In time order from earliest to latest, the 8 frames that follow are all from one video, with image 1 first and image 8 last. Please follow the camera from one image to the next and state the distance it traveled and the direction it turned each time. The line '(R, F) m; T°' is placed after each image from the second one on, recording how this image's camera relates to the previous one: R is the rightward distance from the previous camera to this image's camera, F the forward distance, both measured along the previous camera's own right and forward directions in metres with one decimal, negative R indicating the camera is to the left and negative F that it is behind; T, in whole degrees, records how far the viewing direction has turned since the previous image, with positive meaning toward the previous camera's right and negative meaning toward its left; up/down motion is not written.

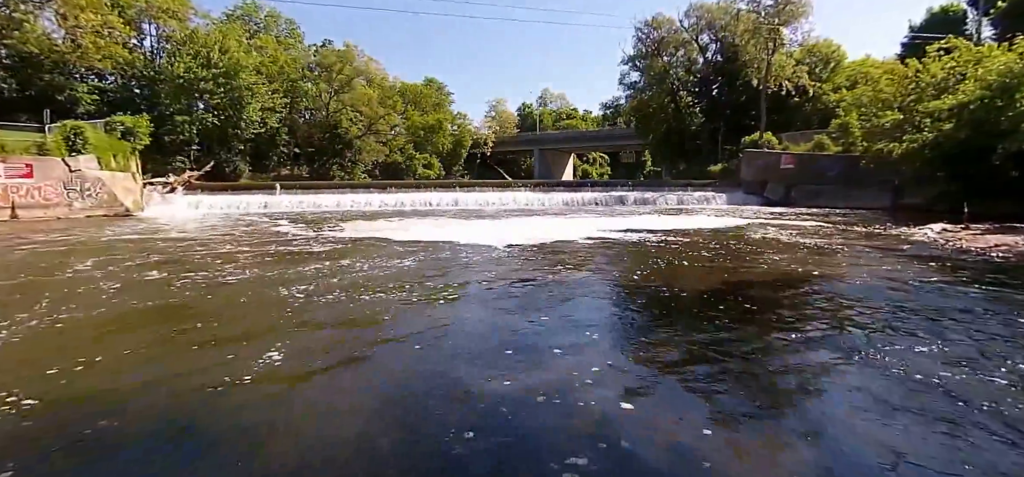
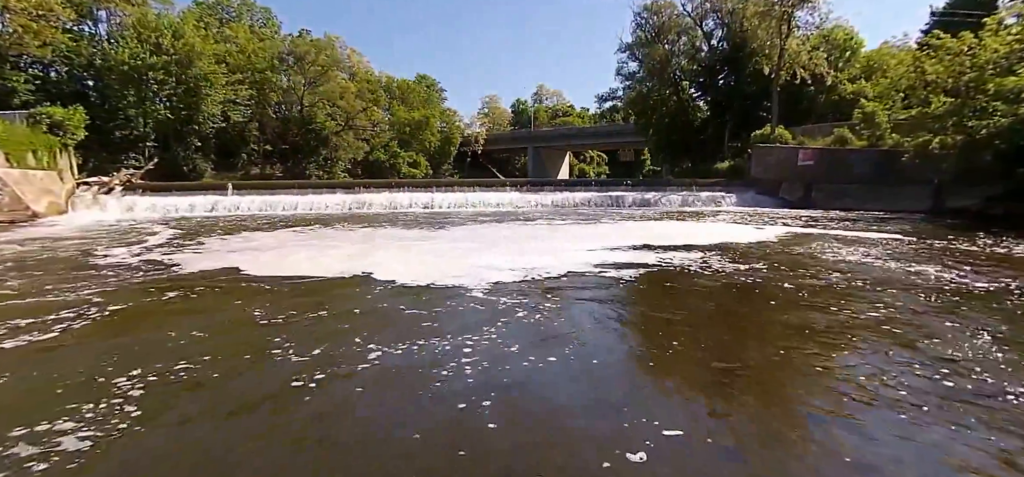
(+0.4, +3.1) m; +1°
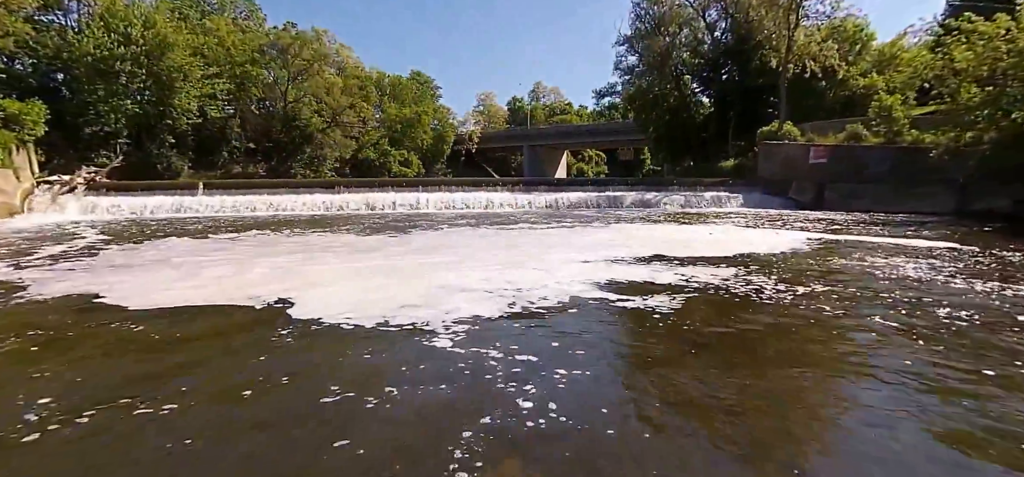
(+0.1, +1.6) m; +1°
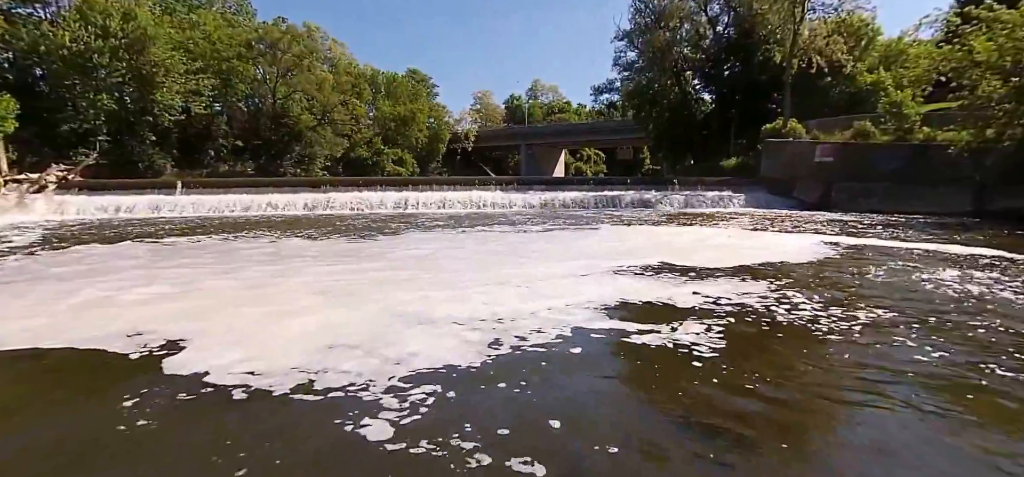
(+0.1, +1.0) m; 0°
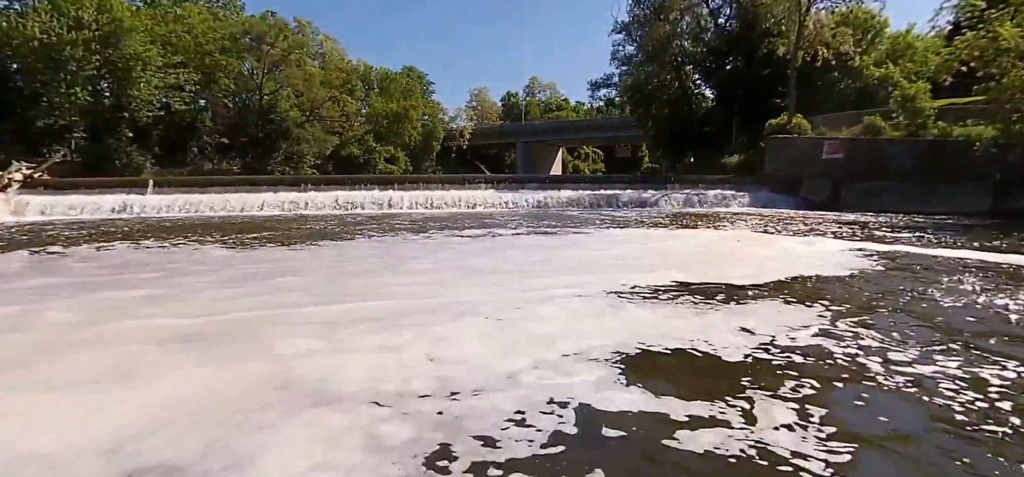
(+0.1, +1.1) m; 0°
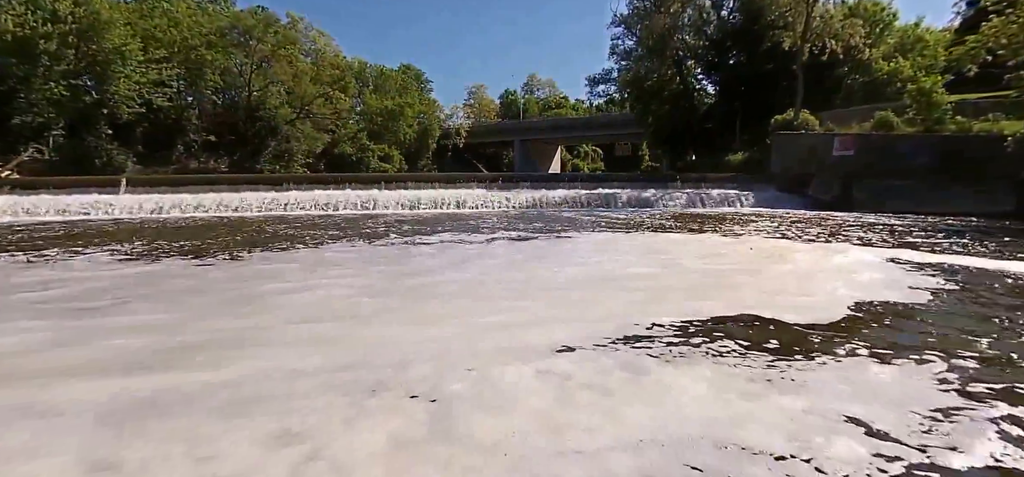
(+0.1, +1.1) m; 0°
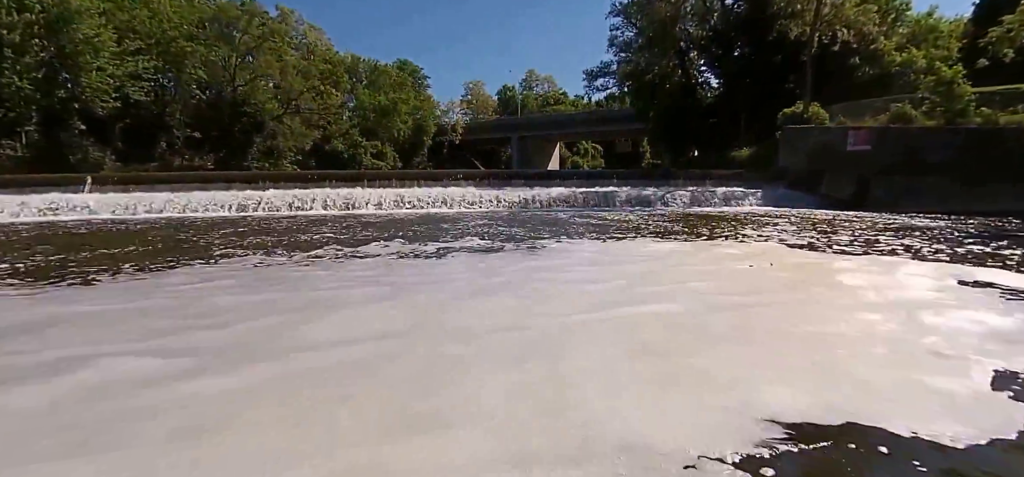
(+0.3, +1.3) m; 0°
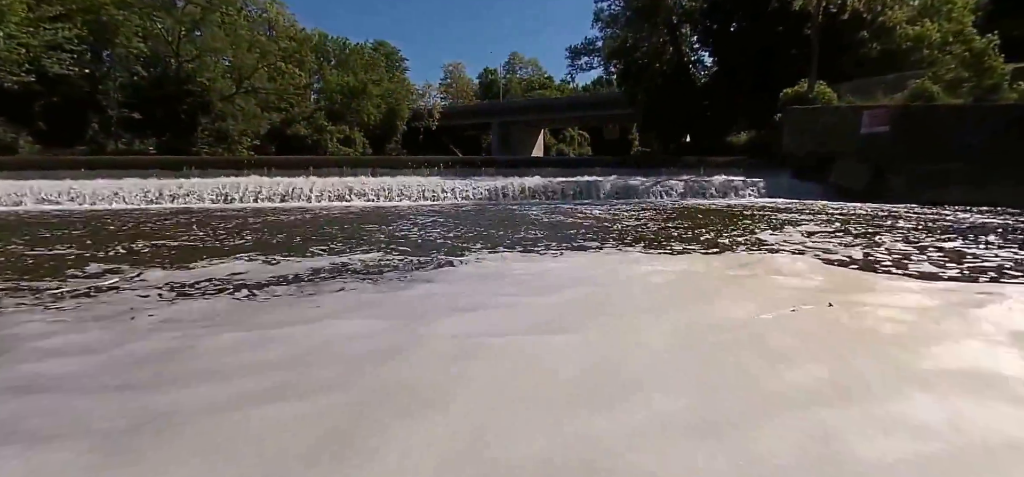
(+0.7, +2.5) m; +1°
